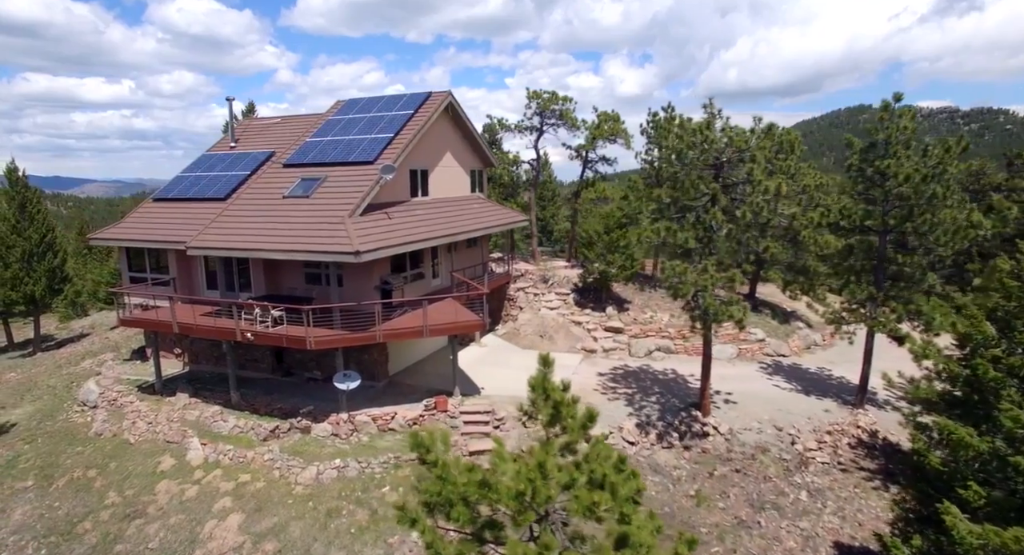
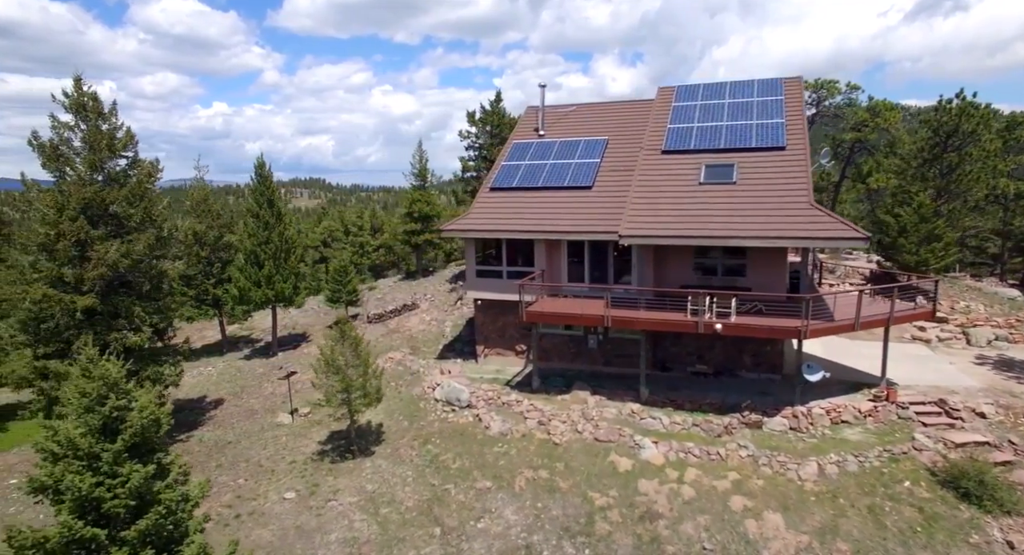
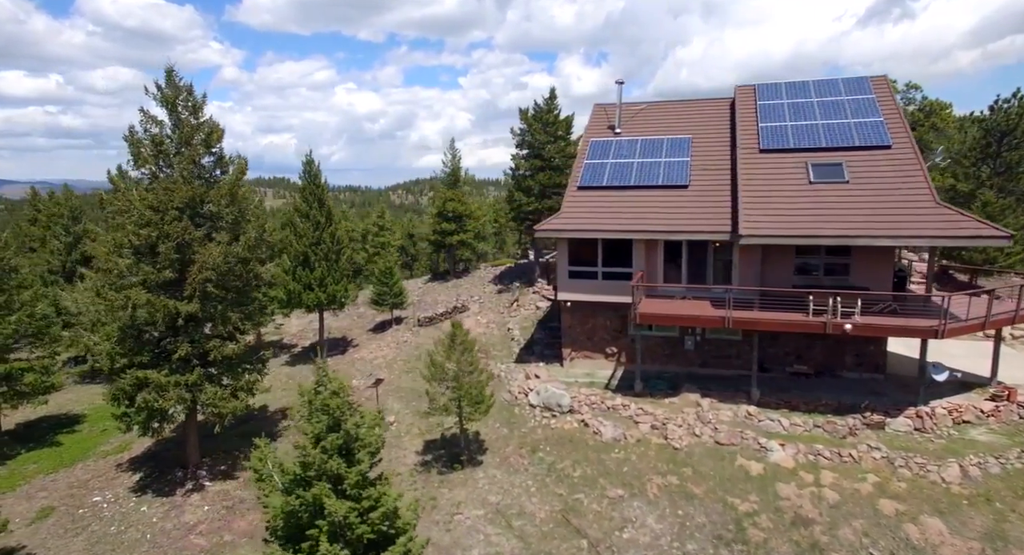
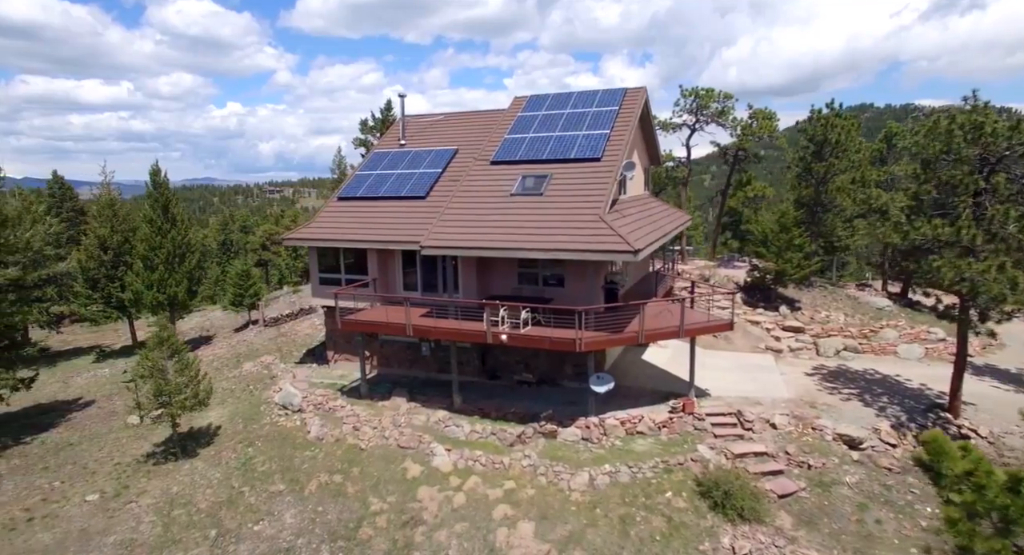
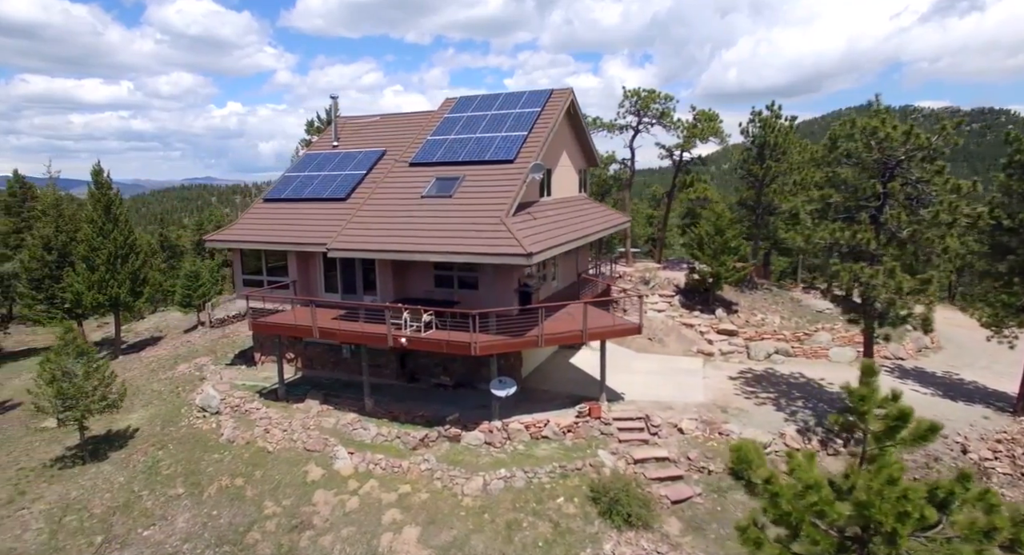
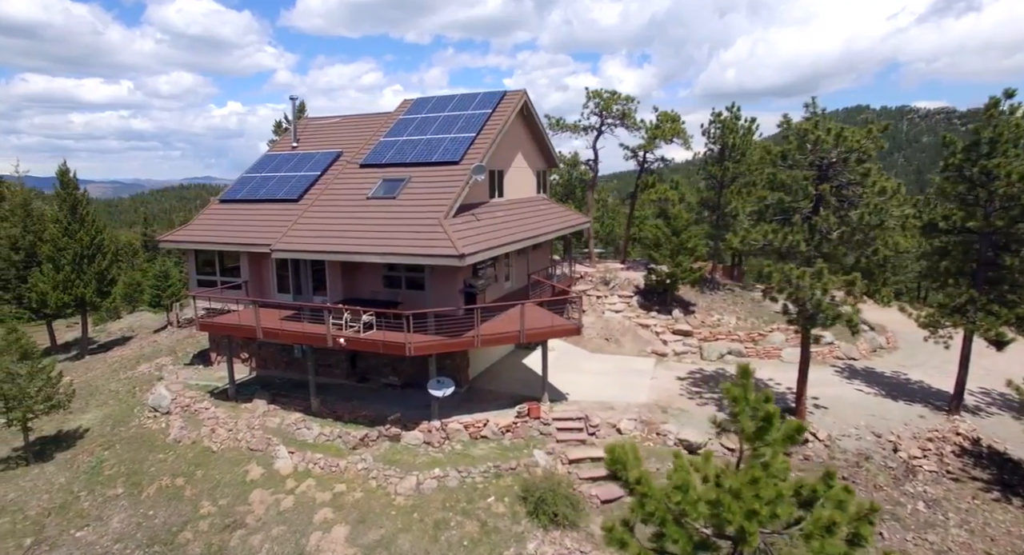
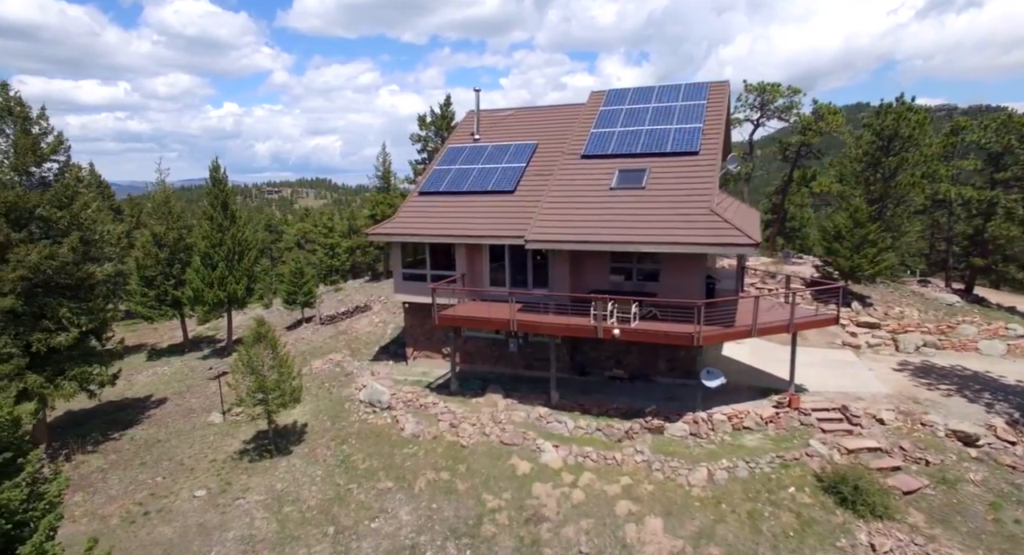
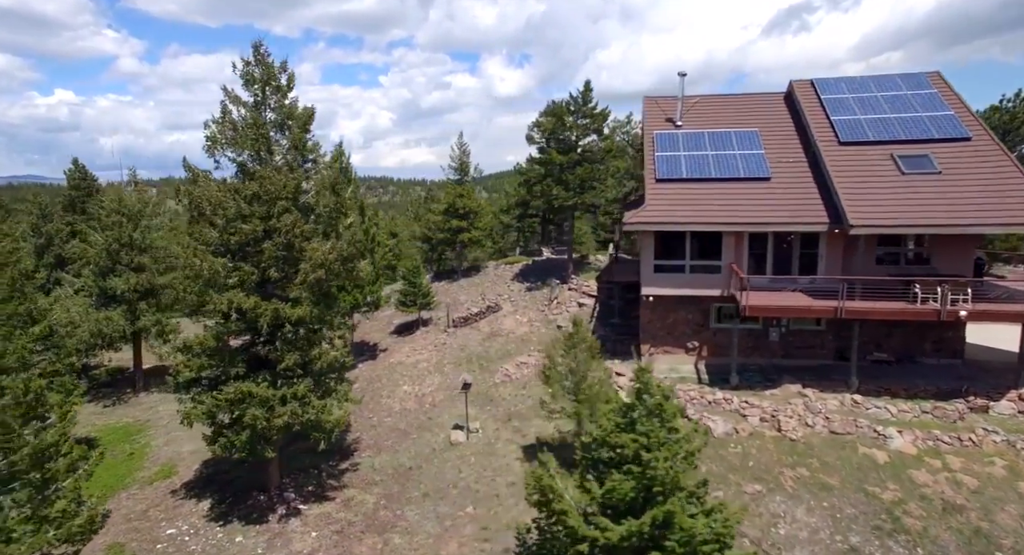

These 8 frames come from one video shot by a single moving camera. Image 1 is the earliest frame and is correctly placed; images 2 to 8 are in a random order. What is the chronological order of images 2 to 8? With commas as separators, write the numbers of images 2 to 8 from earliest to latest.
6, 5, 4, 7, 2, 3, 8
